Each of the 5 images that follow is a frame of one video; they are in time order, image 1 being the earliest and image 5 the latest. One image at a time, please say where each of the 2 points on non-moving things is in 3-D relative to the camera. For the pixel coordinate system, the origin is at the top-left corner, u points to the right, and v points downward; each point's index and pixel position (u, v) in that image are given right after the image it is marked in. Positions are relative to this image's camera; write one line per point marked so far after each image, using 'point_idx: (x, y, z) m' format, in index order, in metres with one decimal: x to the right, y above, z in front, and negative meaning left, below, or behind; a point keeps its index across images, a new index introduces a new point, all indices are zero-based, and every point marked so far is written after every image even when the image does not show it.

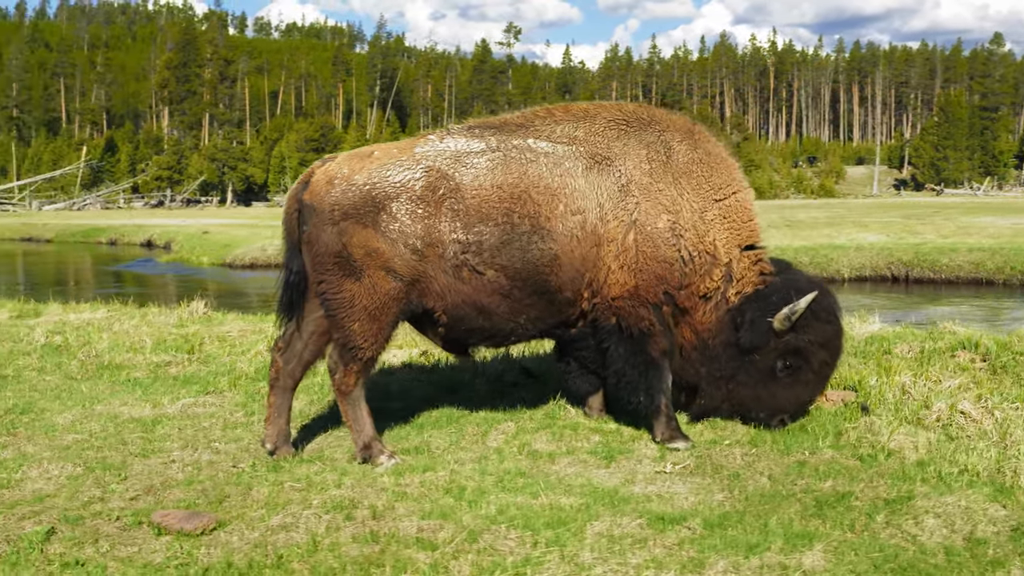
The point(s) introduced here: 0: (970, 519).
0: (+1.6, -0.8, +4.6) m
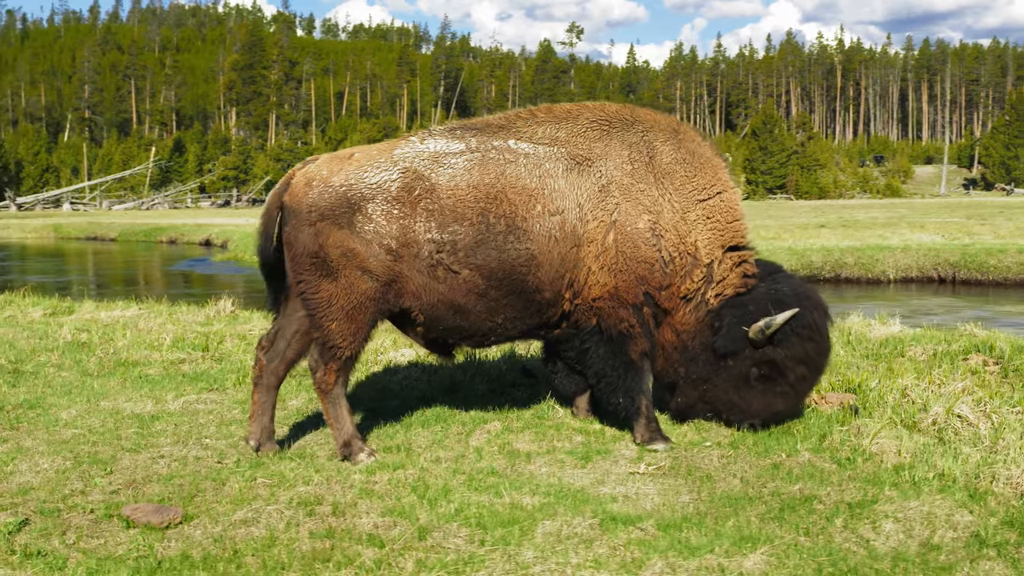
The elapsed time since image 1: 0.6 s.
0: (+1.5, -0.8, +4.5) m
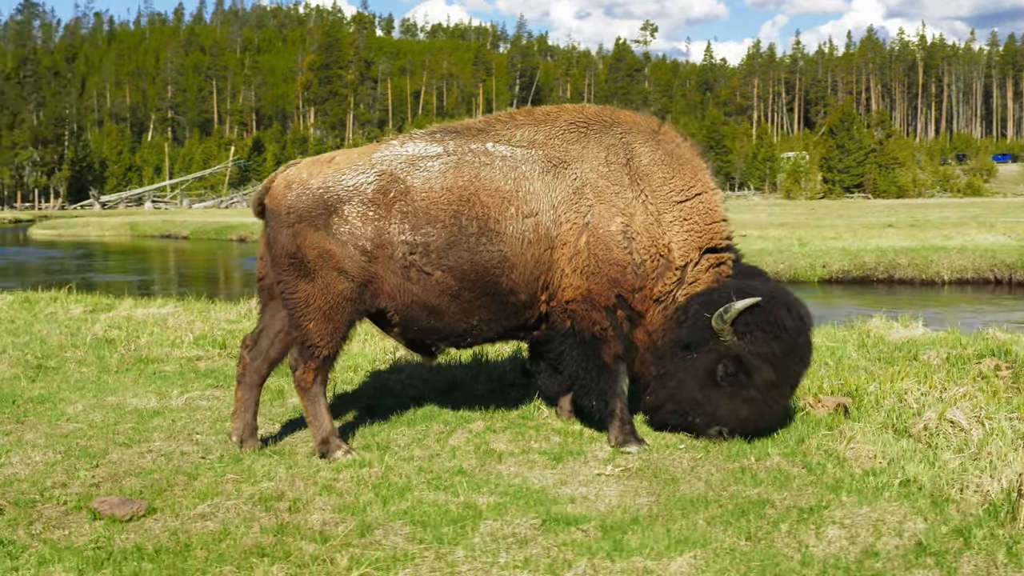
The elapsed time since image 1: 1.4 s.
0: (+1.3, -0.8, +4.5) m
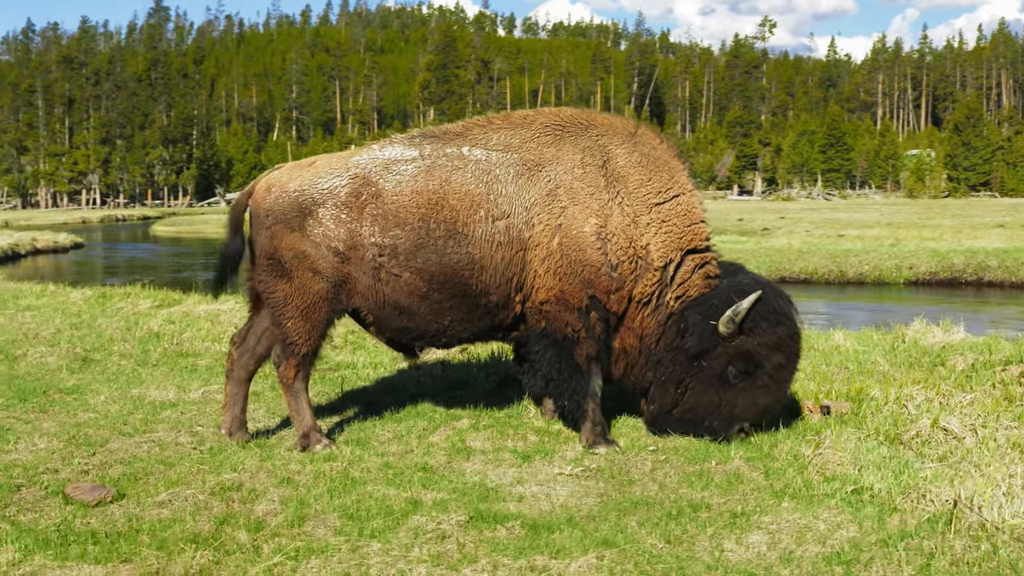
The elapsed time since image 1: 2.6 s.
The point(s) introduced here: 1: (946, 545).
0: (+1.0, -0.9, +4.5) m
1: (+1.5, -0.9, +4.4) m
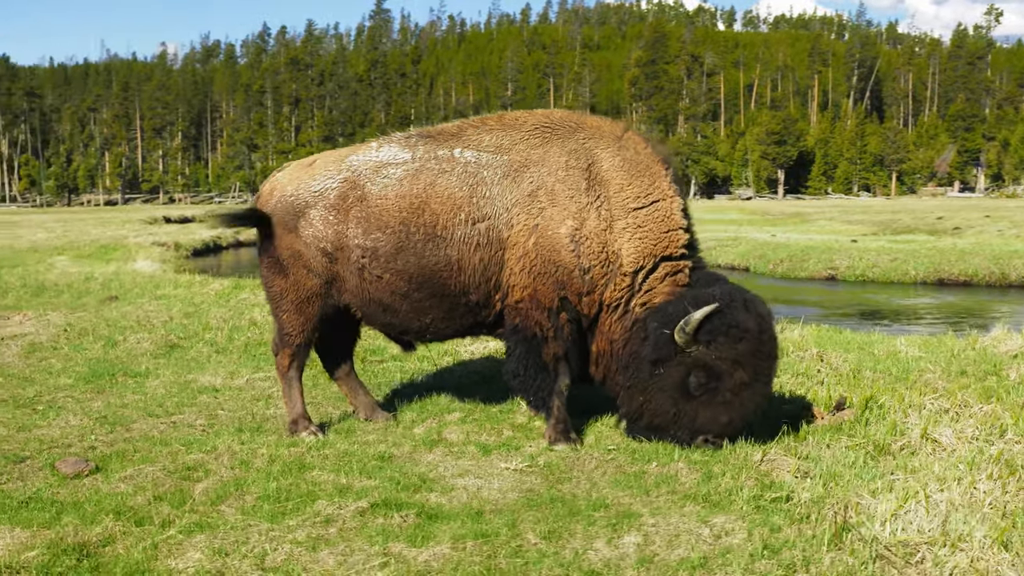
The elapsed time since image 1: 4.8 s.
0: (+0.6, -0.9, +4.5) m
1: (+1.0, -0.9, +4.3) m
